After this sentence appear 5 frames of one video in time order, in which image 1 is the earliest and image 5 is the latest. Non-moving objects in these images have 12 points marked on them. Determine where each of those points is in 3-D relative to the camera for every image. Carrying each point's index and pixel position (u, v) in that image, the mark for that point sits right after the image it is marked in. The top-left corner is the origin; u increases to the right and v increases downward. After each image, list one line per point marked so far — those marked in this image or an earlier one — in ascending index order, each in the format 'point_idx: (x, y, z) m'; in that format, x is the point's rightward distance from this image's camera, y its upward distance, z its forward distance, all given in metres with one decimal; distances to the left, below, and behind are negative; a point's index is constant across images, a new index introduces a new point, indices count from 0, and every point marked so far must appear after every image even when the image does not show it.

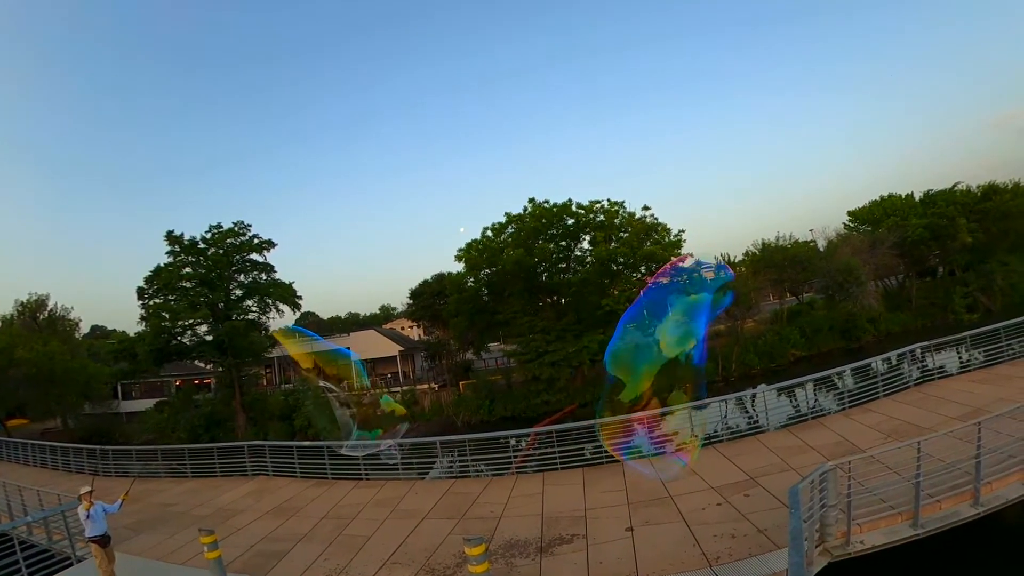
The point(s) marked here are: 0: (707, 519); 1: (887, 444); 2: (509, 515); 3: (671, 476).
0: (+4.8, -5.7, +6.3) m
1: (+11.1, -4.7, +7.6) m
2: (-0.2, -6.3, +7.2) m
3: (+4.7, -5.6, +7.6) m
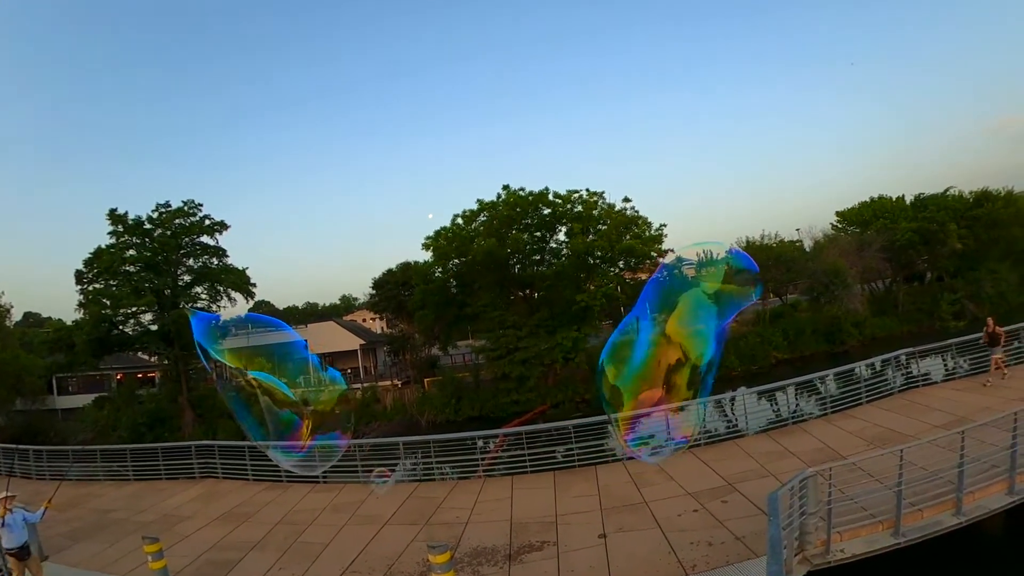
0: (+4.0, -5.6, +6.0) m
1: (+10.2, -4.8, +7.4) m
2: (-1.0, -6.1, +6.8) m
3: (+3.8, -5.5, +7.4) m
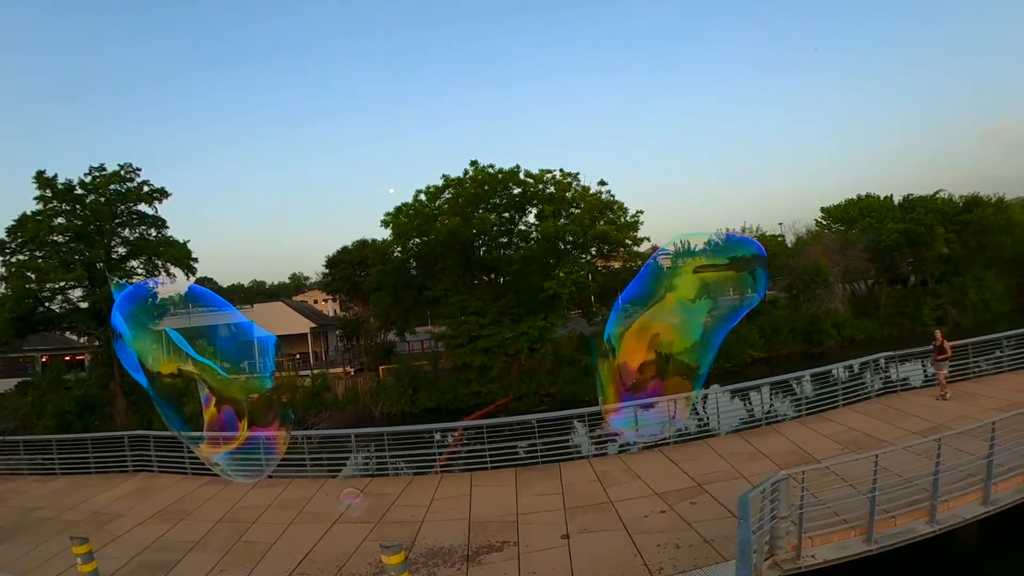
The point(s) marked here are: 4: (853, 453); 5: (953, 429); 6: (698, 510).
0: (+3.0, -5.3, +5.7) m
1: (+9.3, -4.8, +7.3) m
2: (-2.0, -5.7, +6.4) m
3: (+2.8, -5.3, +7.1) m
4: (+9.6, -4.7, +7.3) m
5: (+13.8, -4.4, +8.0) m
6: (+4.3, -5.2, +6.0) m
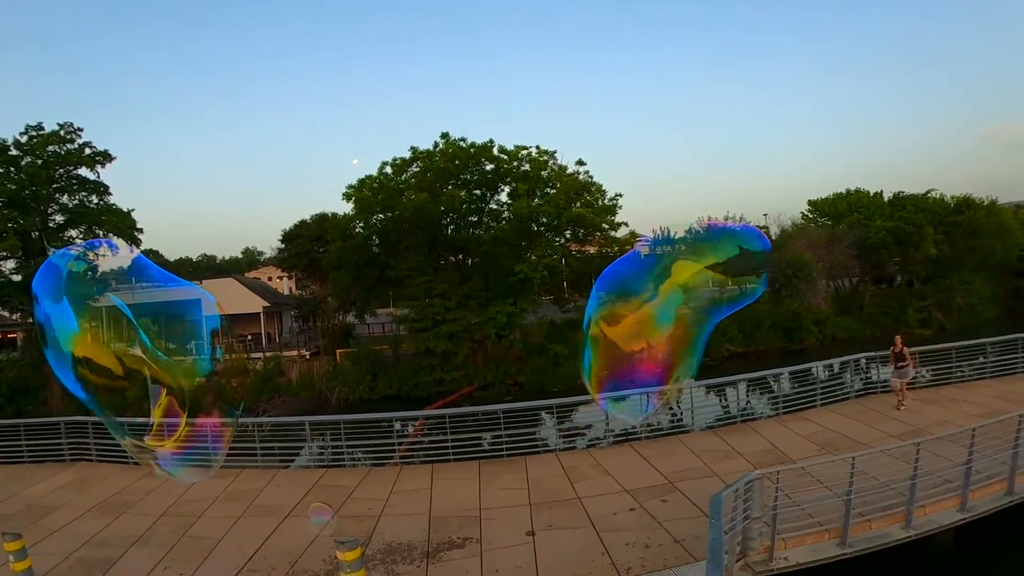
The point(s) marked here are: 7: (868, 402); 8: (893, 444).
0: (+2.2, -5.1, +5.5) m
1: (+8.5, -4.7, +7.1) m
2: (-2.8, -5.3, +6.0) m
3: (+2.0, -5.0, +6.8) m
4: (+8.8, -4.6, +7.1) m
5: (+13.0, -4.5, +7.9) m
6: (+3.5, -4.9, +5.8) m
7: (+12.8, -4.1, +9.3) m
8: (+11.2, -4.5, +7.5) m
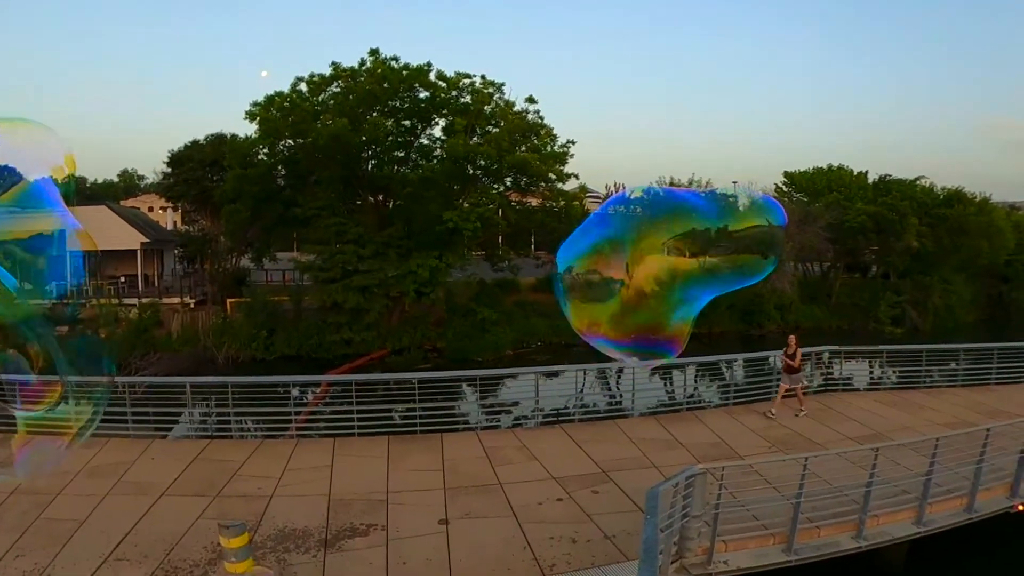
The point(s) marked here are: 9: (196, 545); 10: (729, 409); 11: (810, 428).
0: (+0.6, -4.3, +4.8) m
1: (+6.8, -4.3, +6.7) m
2: (-4.5, -4.3, +5.3) m
3: (+0.3, -4.2, +6.2) m
4: (+7.1, -4.3, +6.7) m
5: (+11.3, -4.4, +7.6) m
6: (+1.8, -4.3, +5.2) m
7: (+11.1, -4.0, +9.0) m
8: (+9.5, -4.4, +7.1) m
9: (-5.7, -4.4, +4.4) m
10: (+7.6, -4.1, +8.3) m
11: (+9.0, -4.2, +7.7) m
